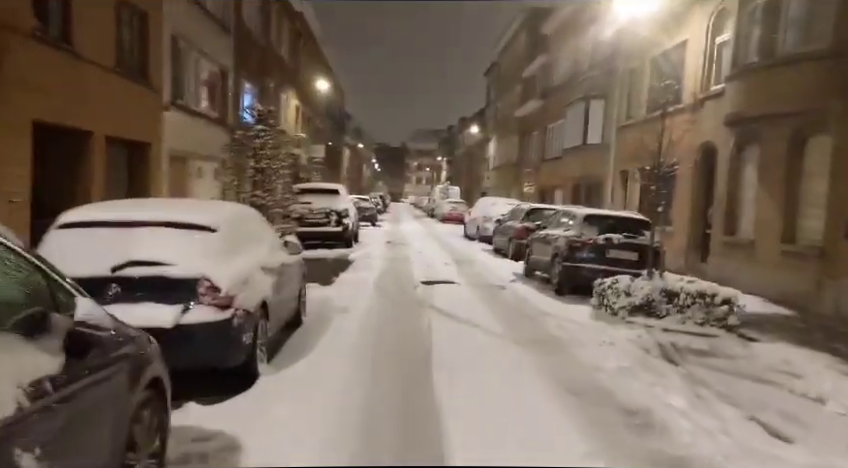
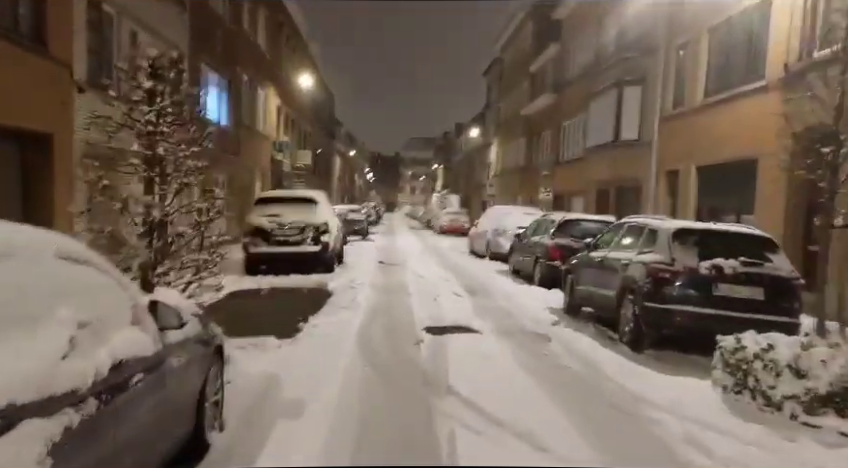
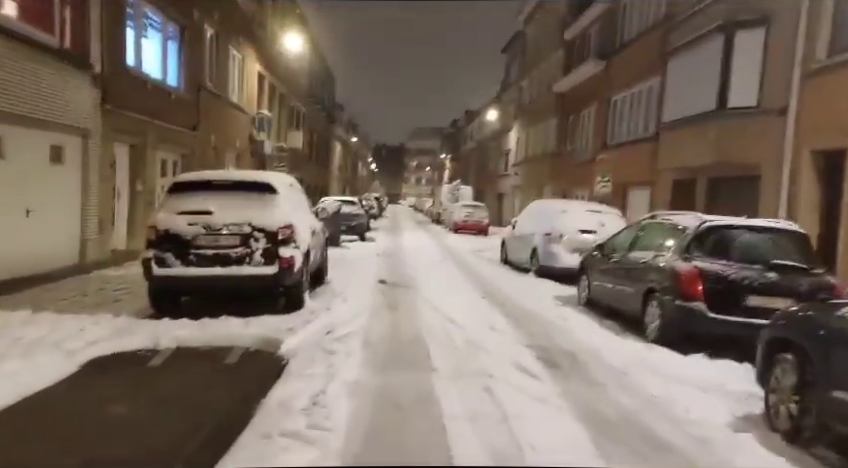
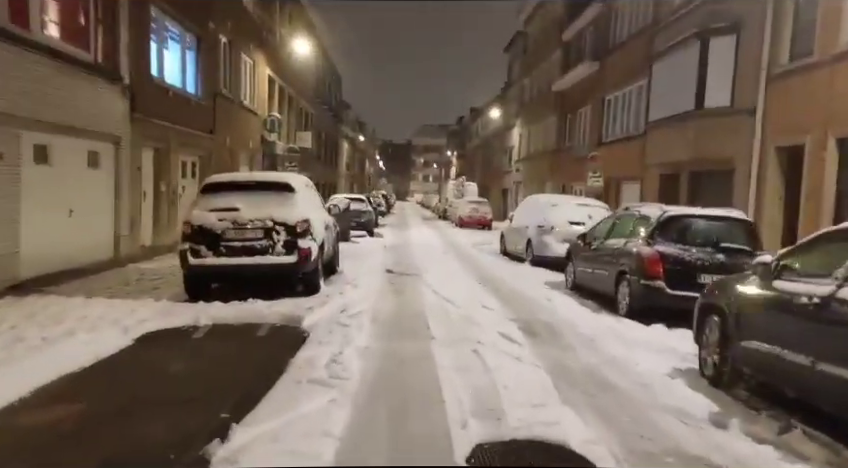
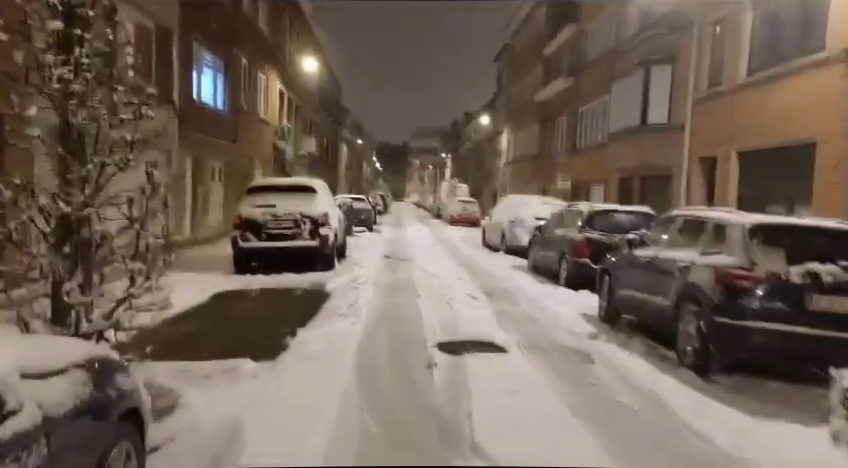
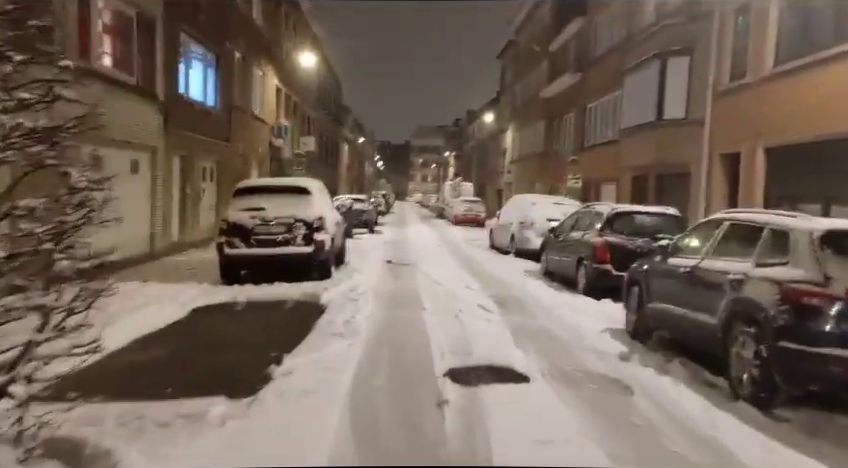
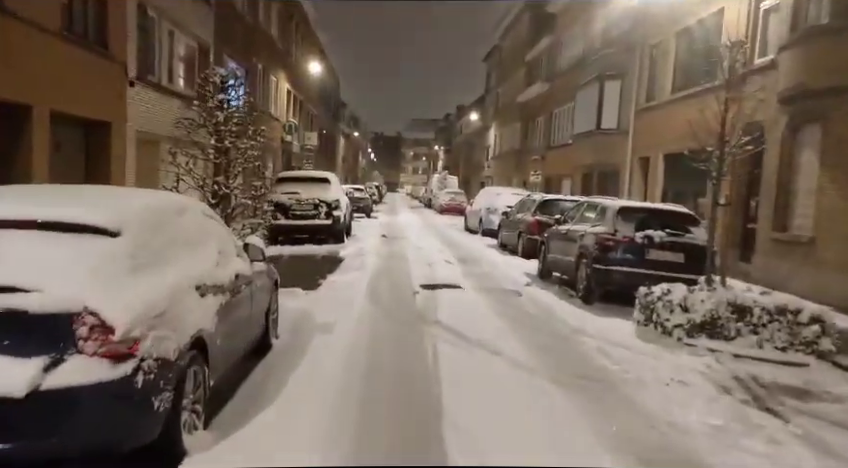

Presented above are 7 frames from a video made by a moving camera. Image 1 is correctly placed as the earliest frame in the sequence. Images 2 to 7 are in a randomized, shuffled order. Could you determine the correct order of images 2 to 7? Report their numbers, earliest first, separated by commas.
7, 2, 5, 6, 4, 3
